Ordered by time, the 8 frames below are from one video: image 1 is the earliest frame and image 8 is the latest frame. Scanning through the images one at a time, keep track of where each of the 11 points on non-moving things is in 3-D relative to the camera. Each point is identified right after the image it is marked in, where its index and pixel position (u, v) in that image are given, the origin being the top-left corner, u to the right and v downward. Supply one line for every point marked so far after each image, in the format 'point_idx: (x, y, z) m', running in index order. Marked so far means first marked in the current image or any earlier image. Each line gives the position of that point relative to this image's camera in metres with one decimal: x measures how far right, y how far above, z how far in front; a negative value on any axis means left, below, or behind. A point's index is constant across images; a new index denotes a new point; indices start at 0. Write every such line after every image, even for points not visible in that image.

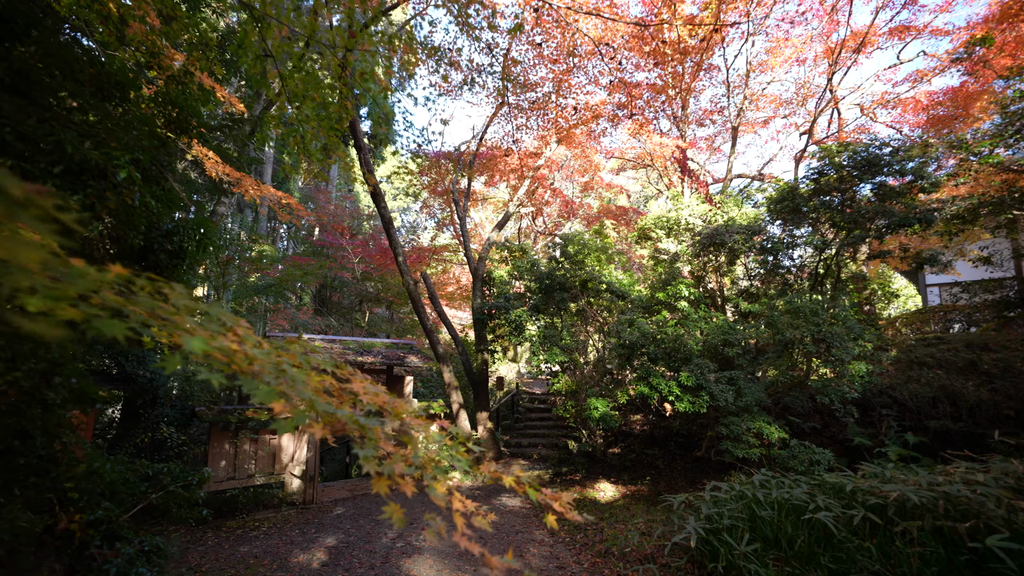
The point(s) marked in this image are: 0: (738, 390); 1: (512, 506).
0: (+3.1, -1.4, +6.8) m
1: (0.0, -3.3, +7.6) m
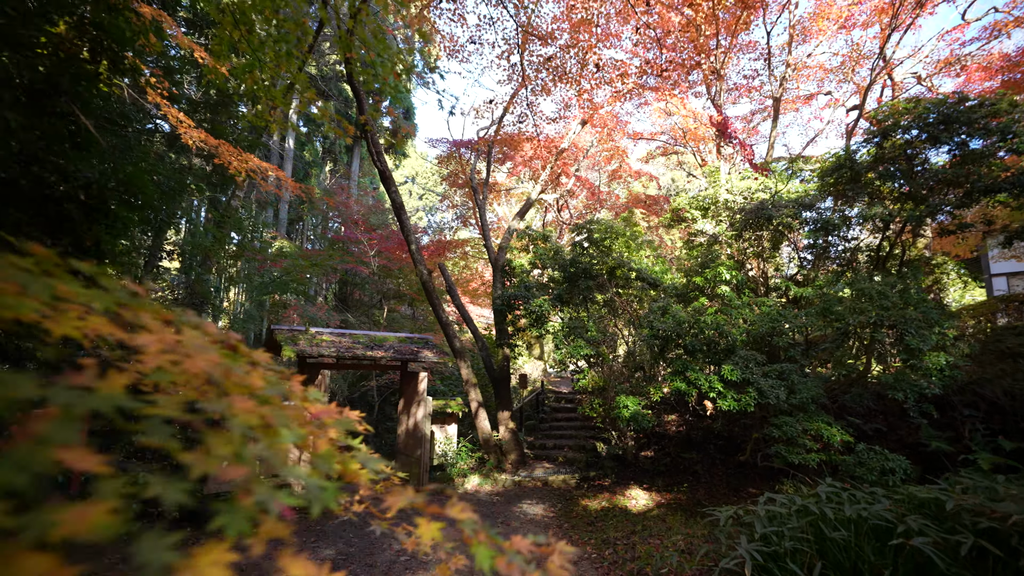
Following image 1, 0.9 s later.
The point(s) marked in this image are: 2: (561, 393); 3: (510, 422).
0: (+3.3, -1.2, +5.9) m
1: (+0.3, -3.1, +6.9) m
2: (+1.3, -2.8, +13.2) m
3: (0.0, -2.7, +10.0) m
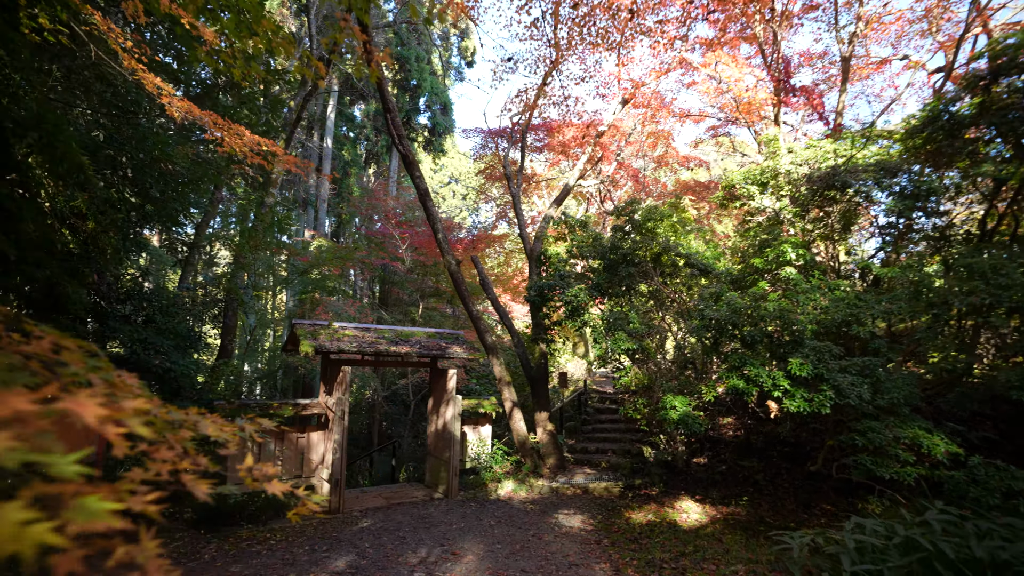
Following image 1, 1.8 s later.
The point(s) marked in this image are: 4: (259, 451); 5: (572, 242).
0: (+3.6, -0.9, +4.9) m
1: (+0.7, -3.0, +6.2) m
2: (+2.3, -2.6, +12.4) m
3: (+0.7, -2.5, +9.3) m
4: (-3.4, -2.2, +6.8) m
5: (+1.0, +0.8, +8.7) m
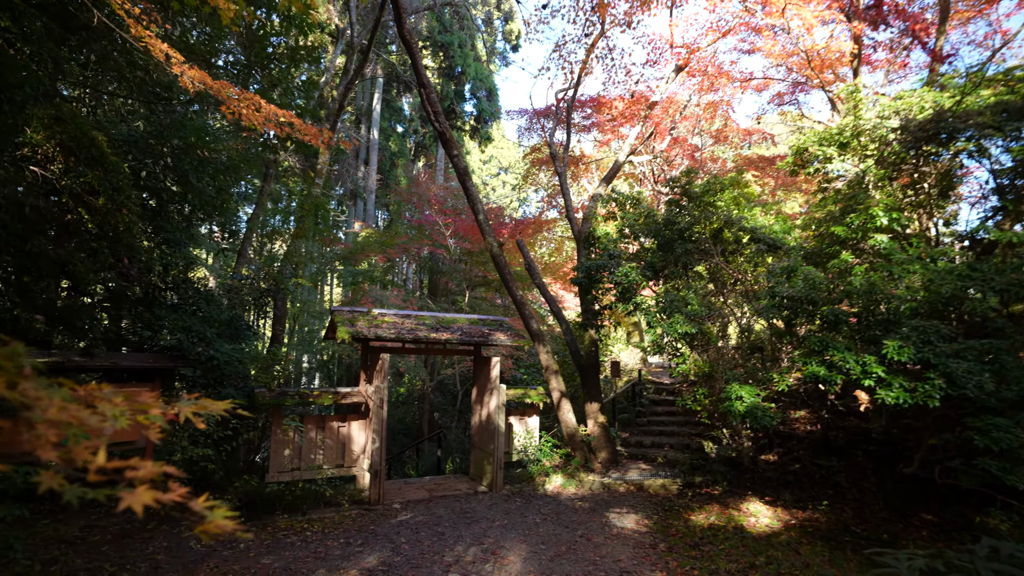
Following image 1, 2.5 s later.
0: (+3.9, -0.7, +4.0) m
1: (+1.3, -2.7, +5.6) m
2: (+3.5, -2.2, +11.7) m
3: (+1.6, -2.2, +8.7) m
4: (-2.8, -2.0, +6.6) m
5: (+1.8, +1.1, +8.0) m
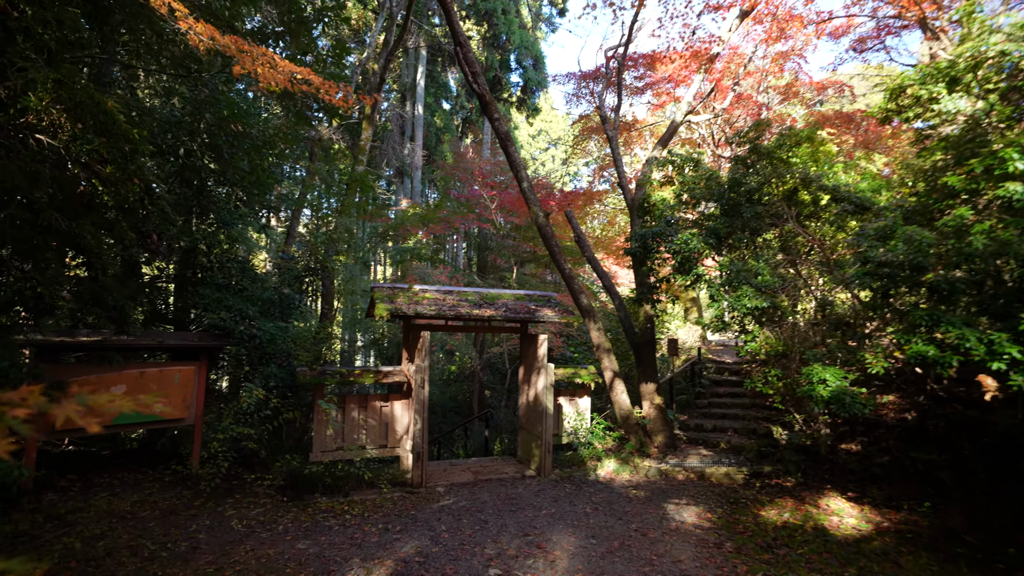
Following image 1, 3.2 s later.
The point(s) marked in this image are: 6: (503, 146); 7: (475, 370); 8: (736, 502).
0: (+4.2, -0.4, +3.2) m
1: (+1.8, -2.4, +5.1) m
2: (+4.6, -1.6, +10.8) m
3: (+2.4, -1.8, +8.1) m
4: (-2.2, -1.7, +6.5) m
5: (+2.4, +1.5, +7.3) m
6: (-0.1, +2.2, +7.8) m
7: (-0.9, -1.9, +11.6) m
8: (+2.6, -2.4, +5.7) m
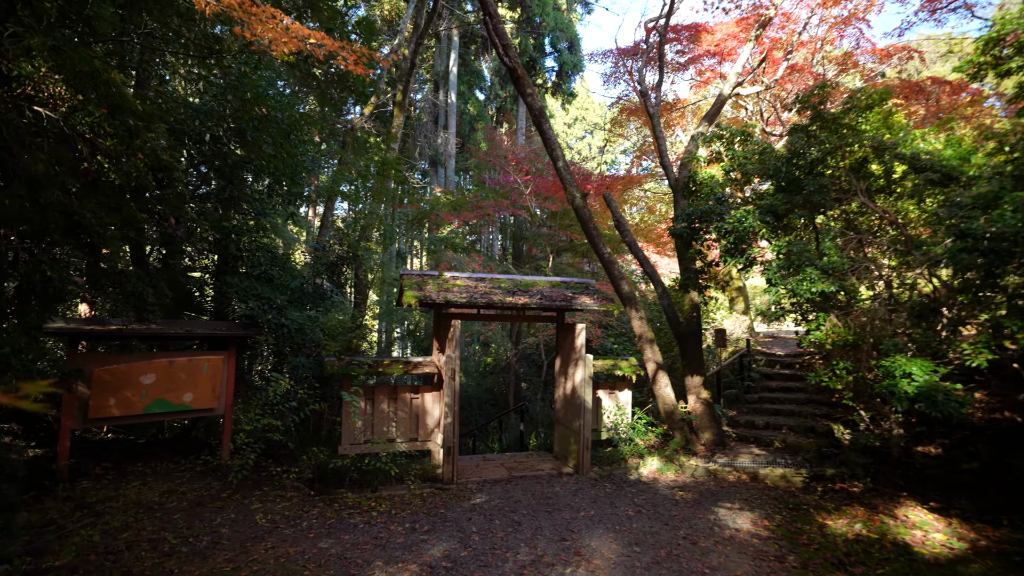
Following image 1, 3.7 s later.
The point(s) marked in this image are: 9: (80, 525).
0: (+4.3, -0.3, +2.5) m
1: (+2.1, -2.3, +4.6) m
2: (+5.3, -1.4, +10.1) m
3: (+2.9, -1.6, +7.6) m
4: (-1.8, -1.5, +6.3) m
5: (+2.9, +1.7, +6.6) m
6: (+0.4, +2.4, +7.3) m
7: (-0.1, -1.7, +11.3) m
8: (+2.9, -2.3, +5.1) m
9: (-3.8, -2.1, +4.4) m
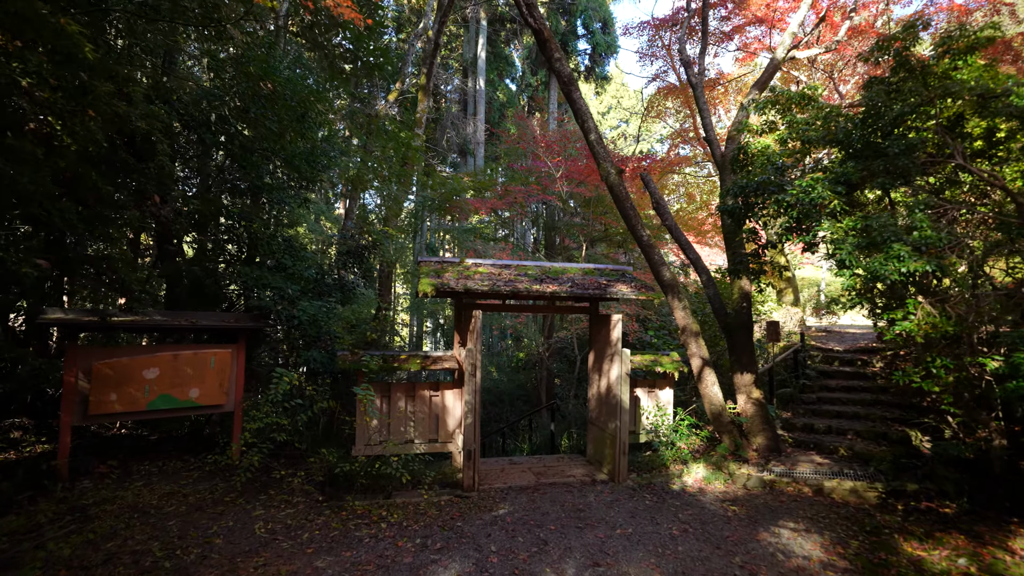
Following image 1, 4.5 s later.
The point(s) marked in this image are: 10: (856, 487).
0: (+4.4, -0.1, +1.5) m
1: (+2.3, -2.1, +3.9) m
2: (+5.9, -1.2, +9.1) m
3: (+3.3, -1.4, +6.8) m
4: (-1.5, -1.4, +5.8) m
5: (+3.2, +1.9, +5.8) m
6: (+0.7, +2.6, +6.6) m
7: (+0.6, -1.5, +10.7) m
8: (+3.2, -2.1, +4.3) m
9: (-3.6, -2.0, +4.0) m
10: (+3.6, -2.1, +5.3) m
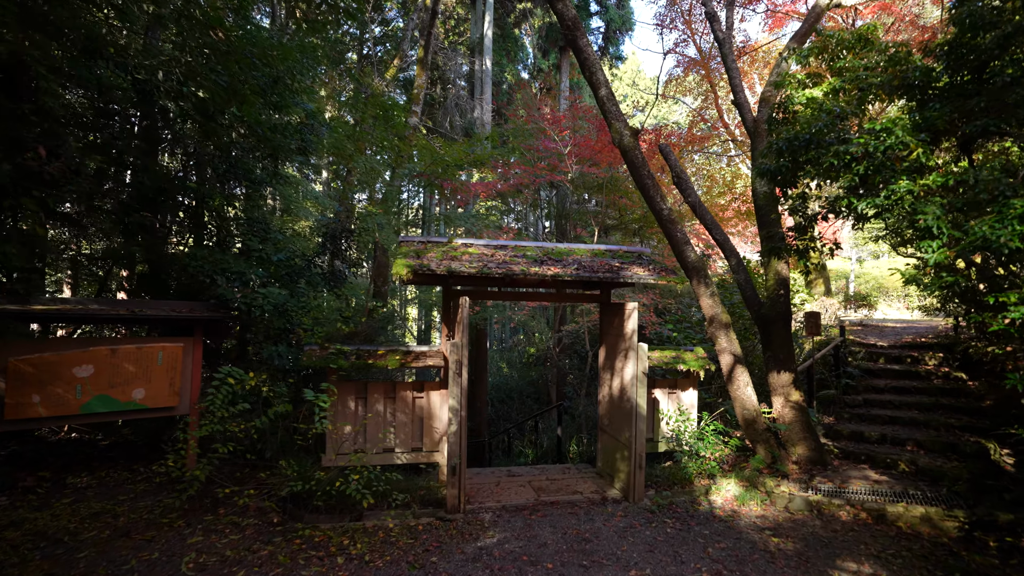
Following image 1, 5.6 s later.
0: (+4.2, 0.0, +0.5) m
1: (+2.2, -2.0, +2.9) m
2: (+5.9, -0.9, +8.0) m
3: (+3.3, -1.2, +5.7) m
4: (-1.5, -1.2, +4.9) m
5: (+3.2, +2.0, +4.7) m
6: (+0.7, +2.7, +5.7) m
7: (+0.7, -1.3, +9.7) m
8: (+3.1, -2.0, +3.3) m
9: (-3.7, -1.8, +3.2) m
10: (+3.6, -1.9, +4.2) m
